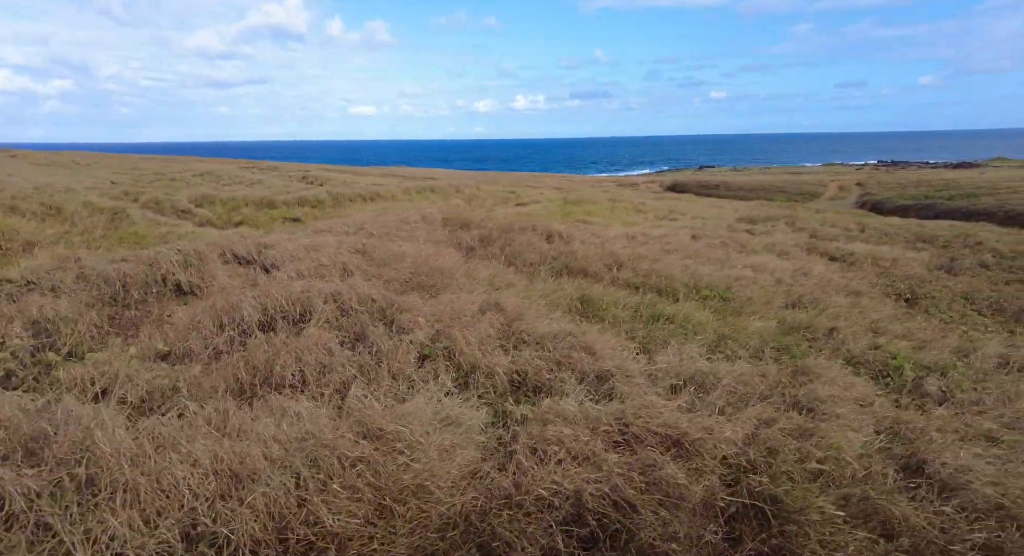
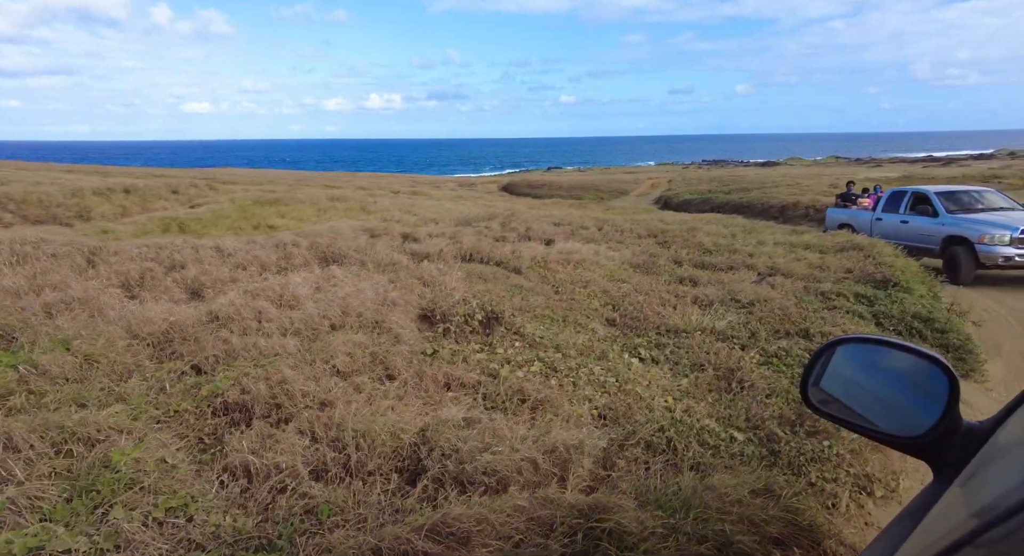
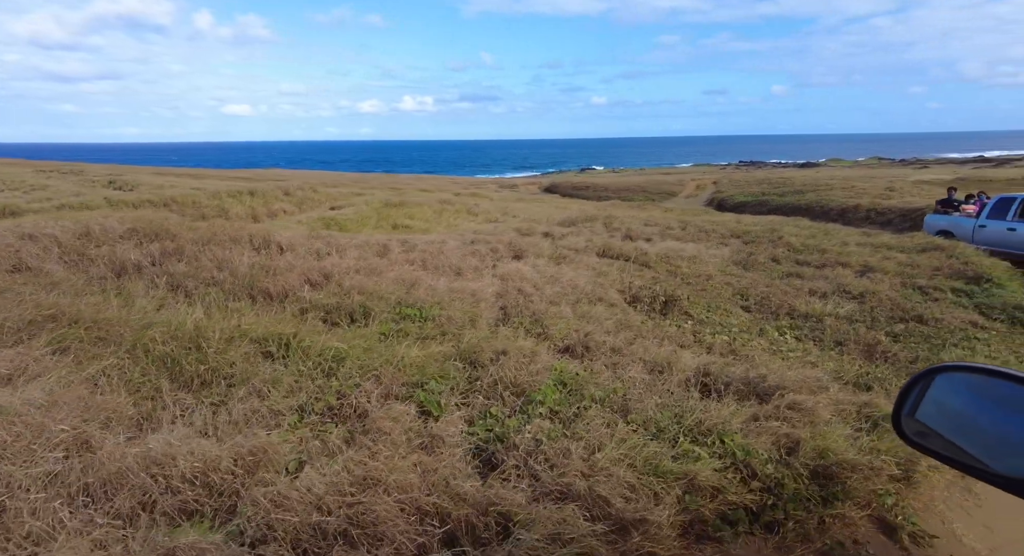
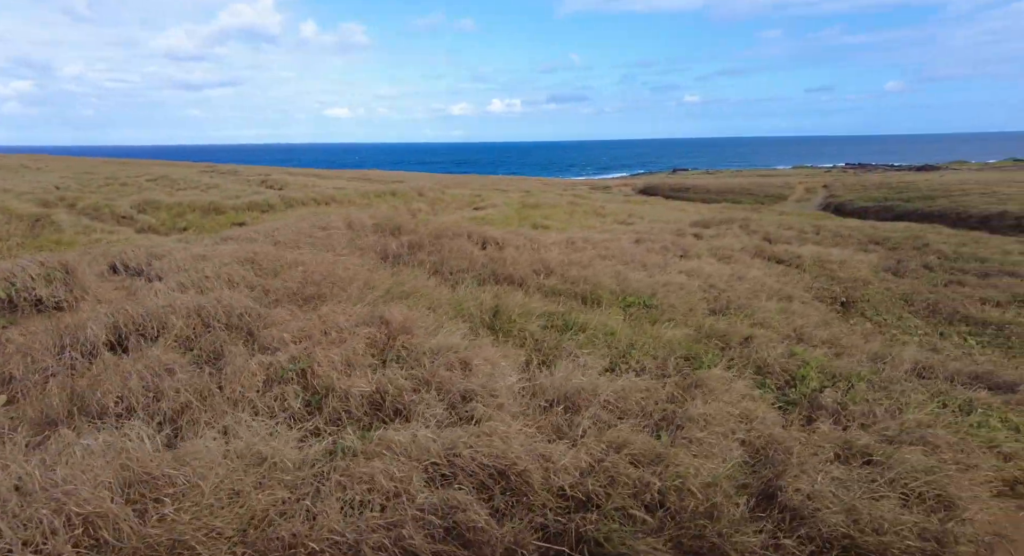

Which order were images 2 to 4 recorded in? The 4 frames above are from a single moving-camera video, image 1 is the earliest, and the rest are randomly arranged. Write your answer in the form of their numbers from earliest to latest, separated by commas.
4, 3, 2
